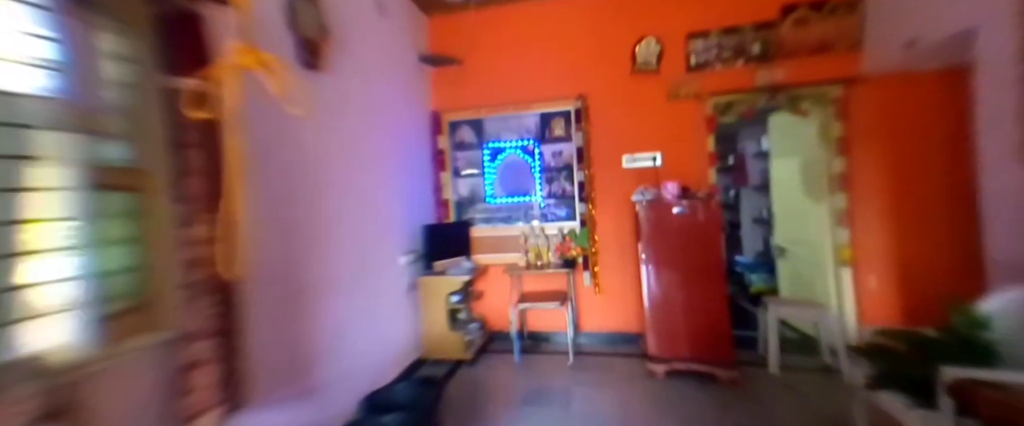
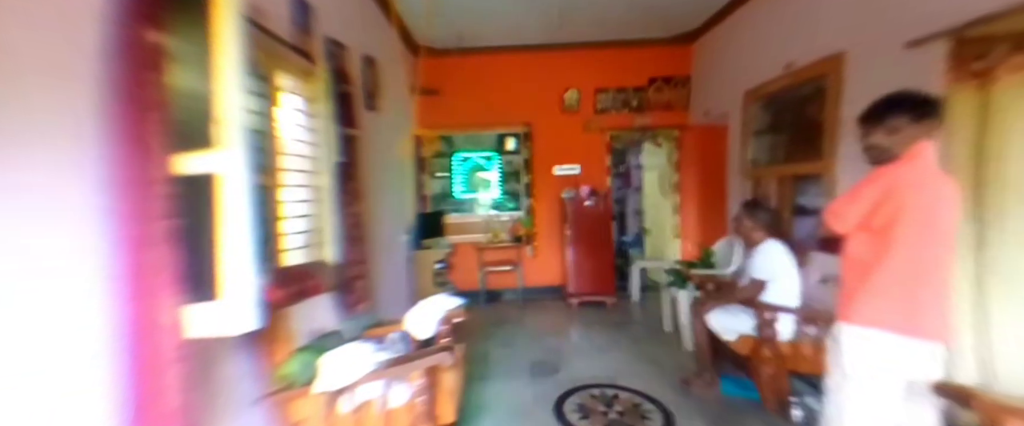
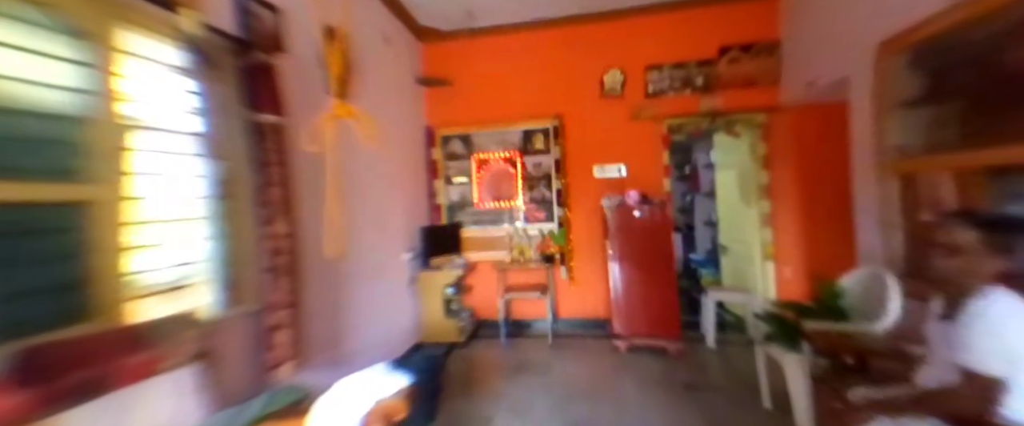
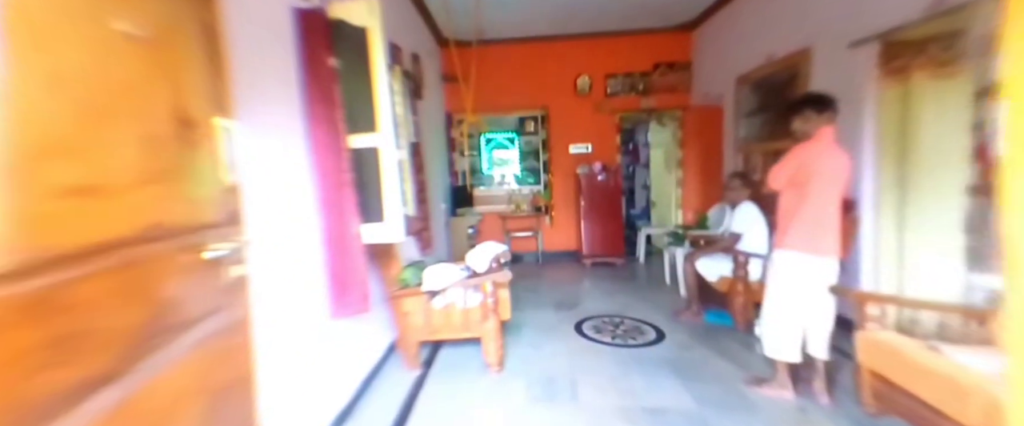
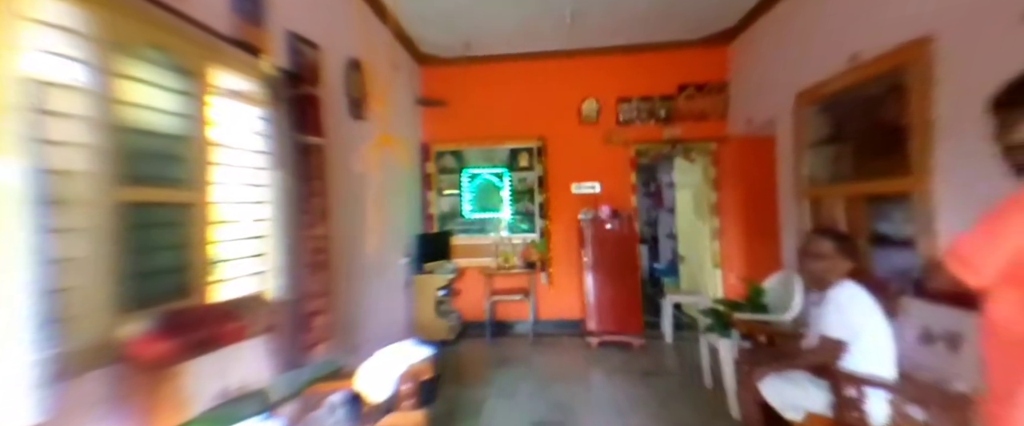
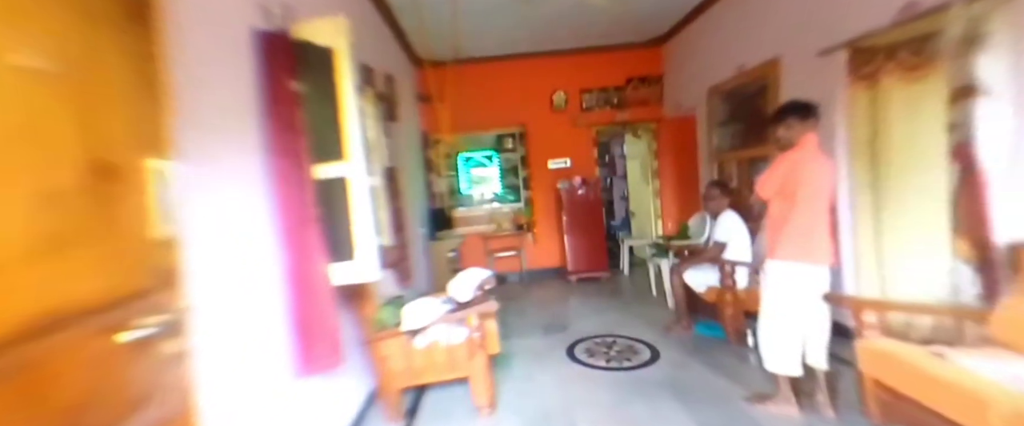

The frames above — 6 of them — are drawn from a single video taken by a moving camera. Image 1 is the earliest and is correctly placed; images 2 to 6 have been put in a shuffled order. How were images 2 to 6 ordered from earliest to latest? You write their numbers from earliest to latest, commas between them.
3, 5, 2, 6, 4
